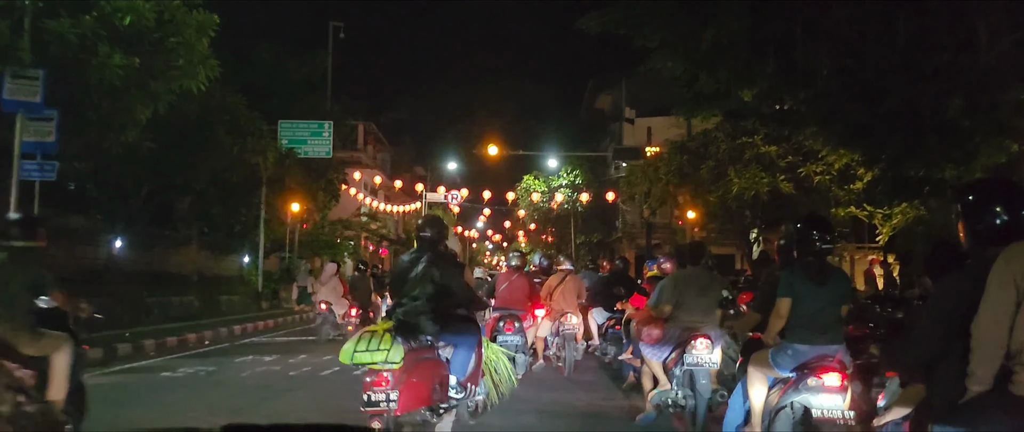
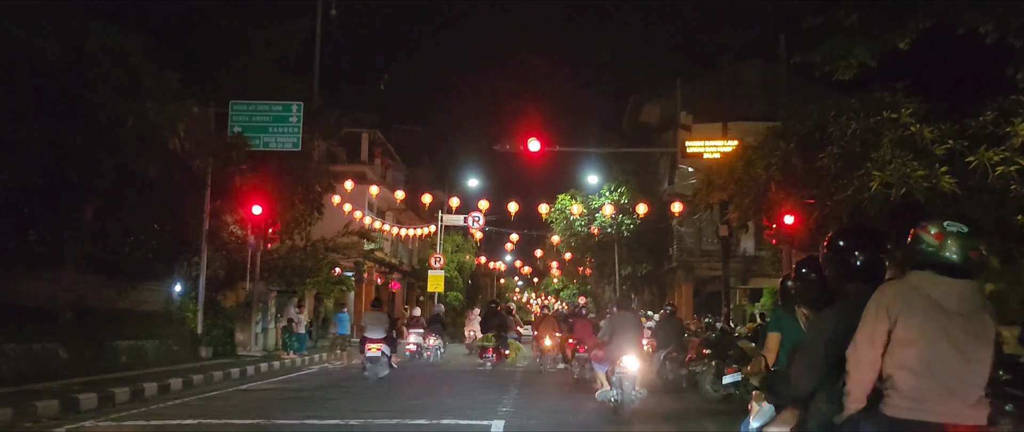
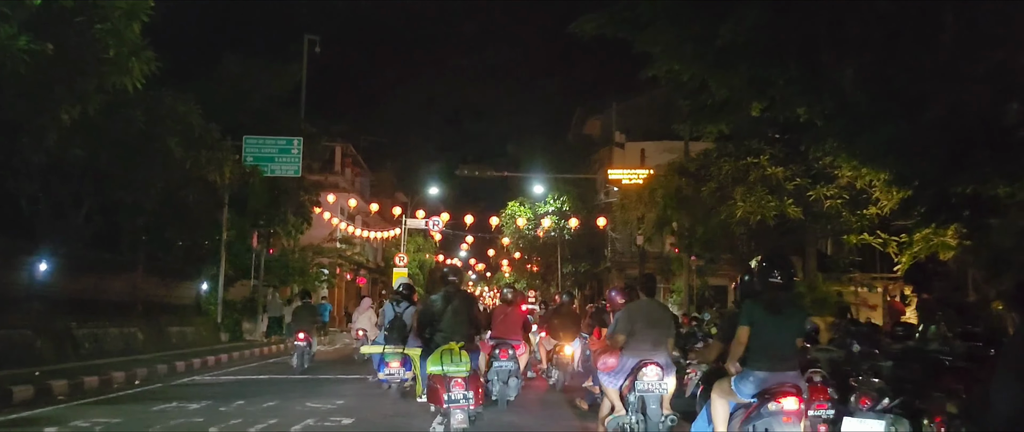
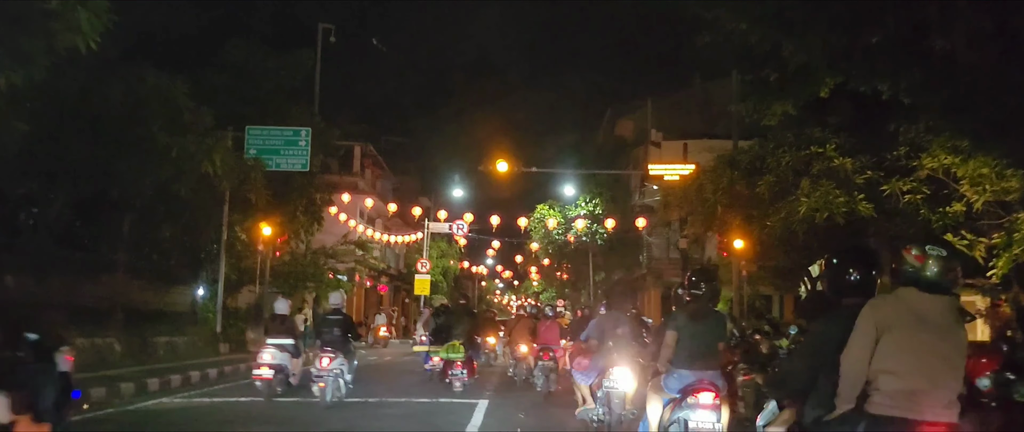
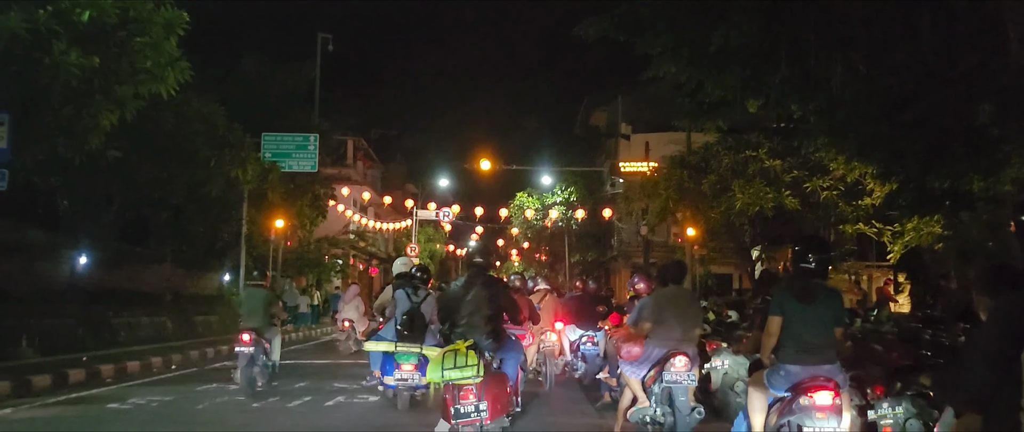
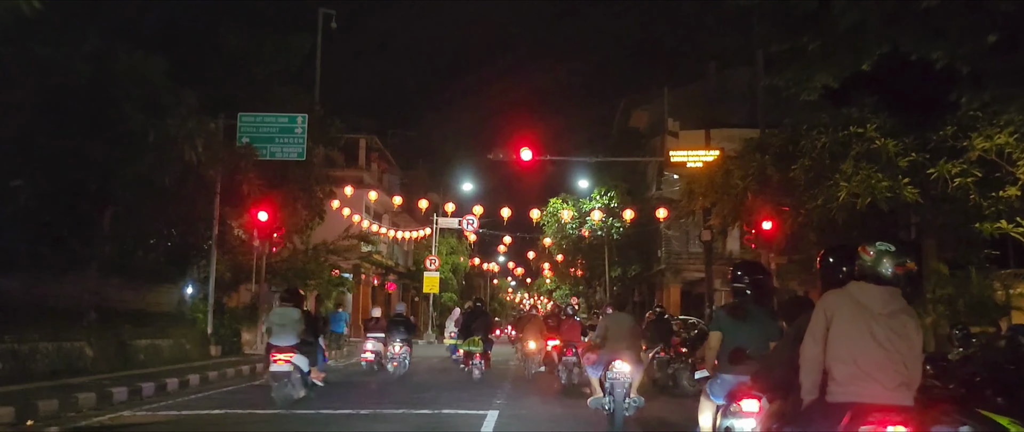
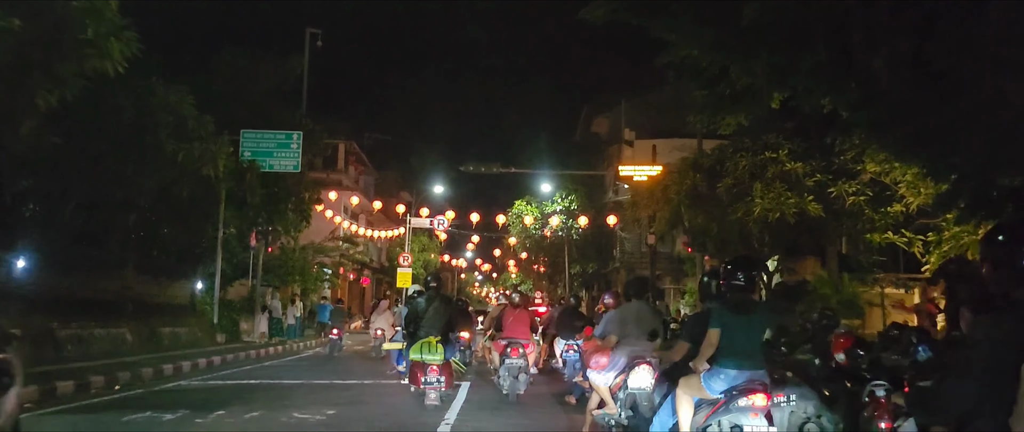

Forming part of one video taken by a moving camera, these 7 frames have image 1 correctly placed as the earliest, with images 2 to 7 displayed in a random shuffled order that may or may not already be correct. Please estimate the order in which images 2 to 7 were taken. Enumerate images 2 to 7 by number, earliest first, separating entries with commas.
5, 3, 7, 4, 6, 2
